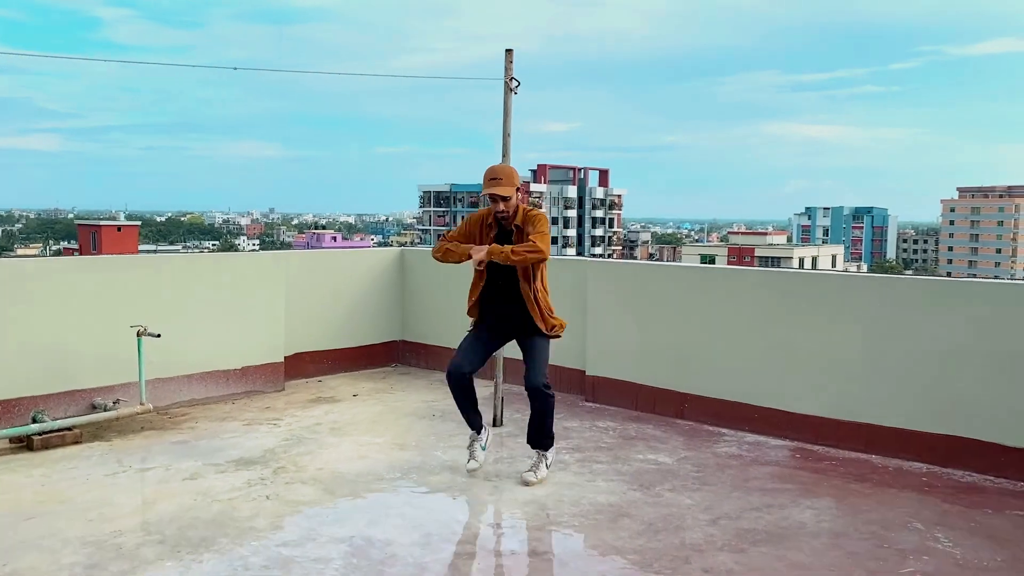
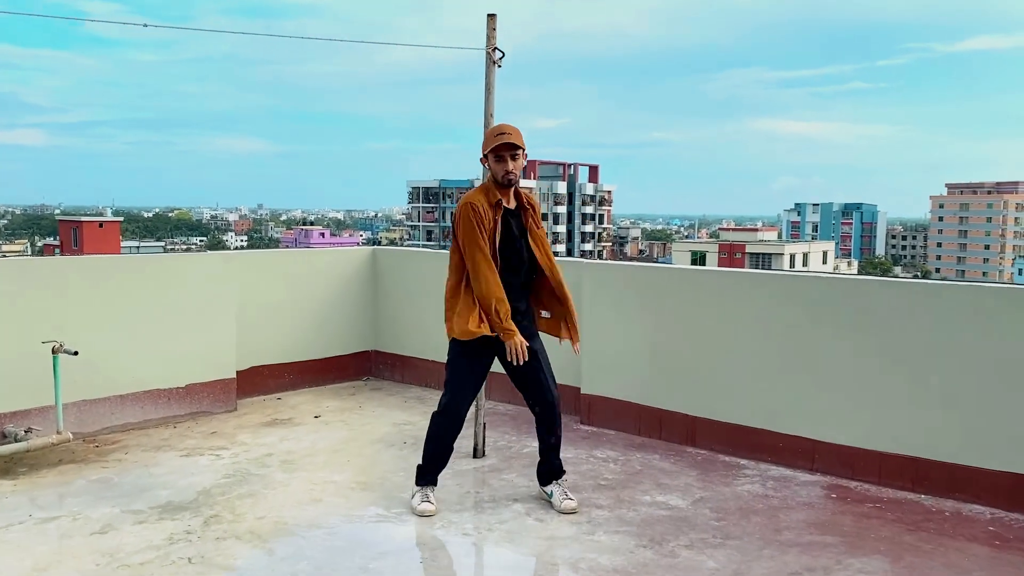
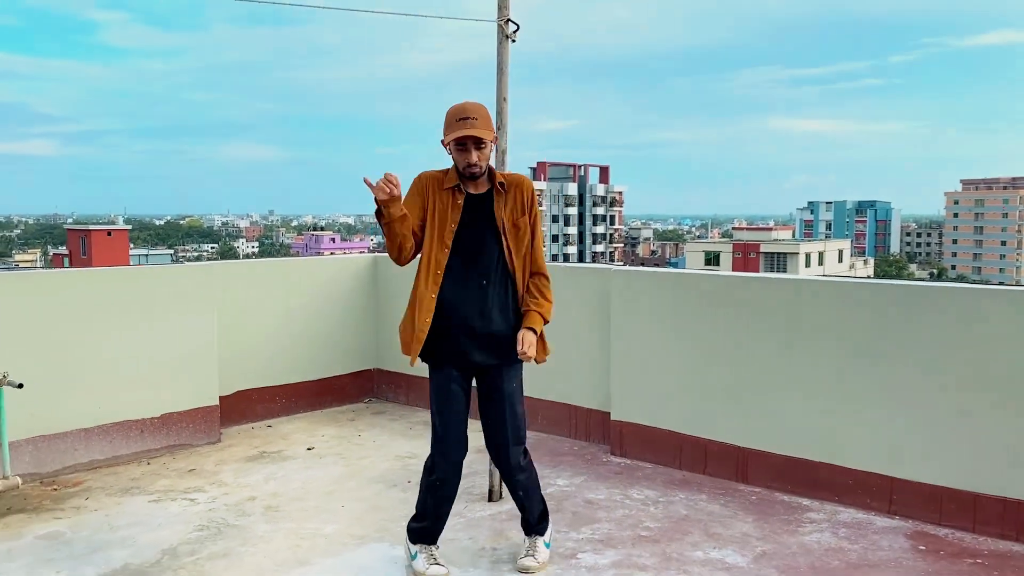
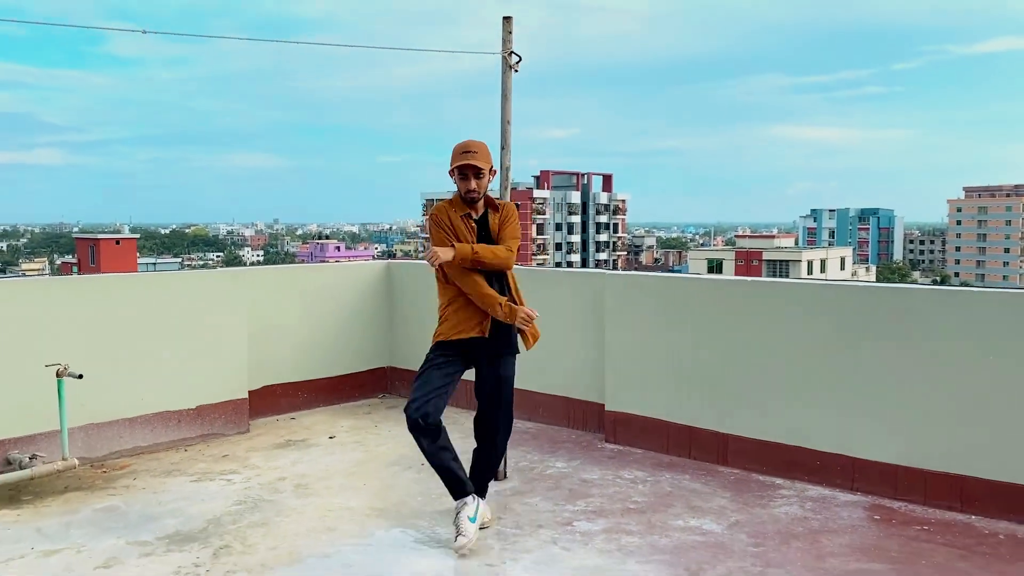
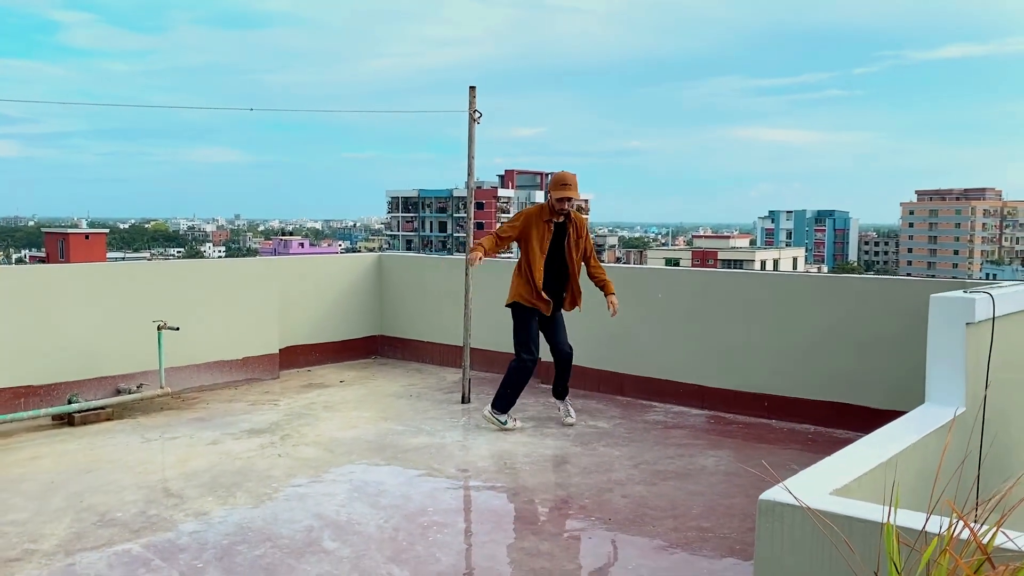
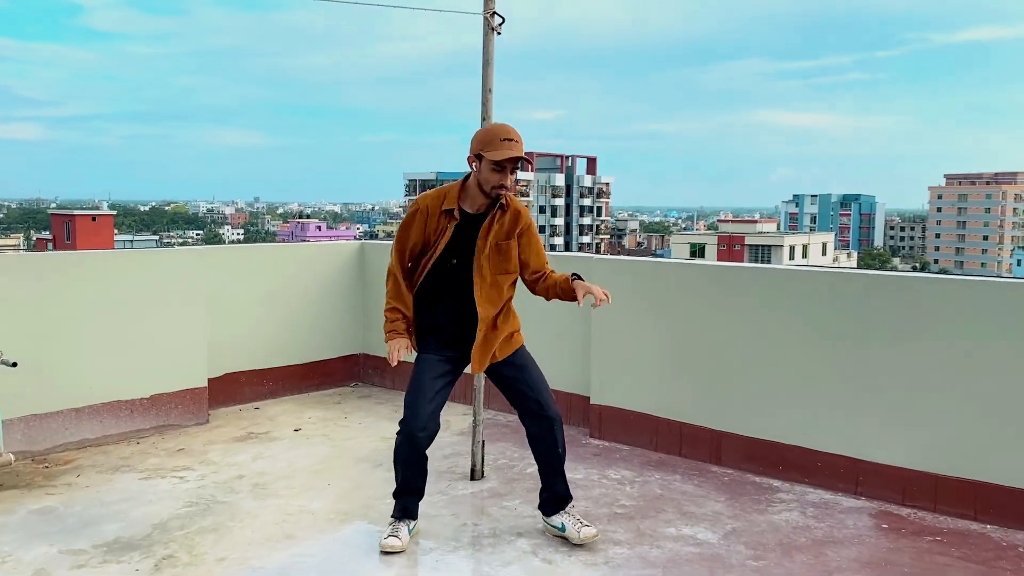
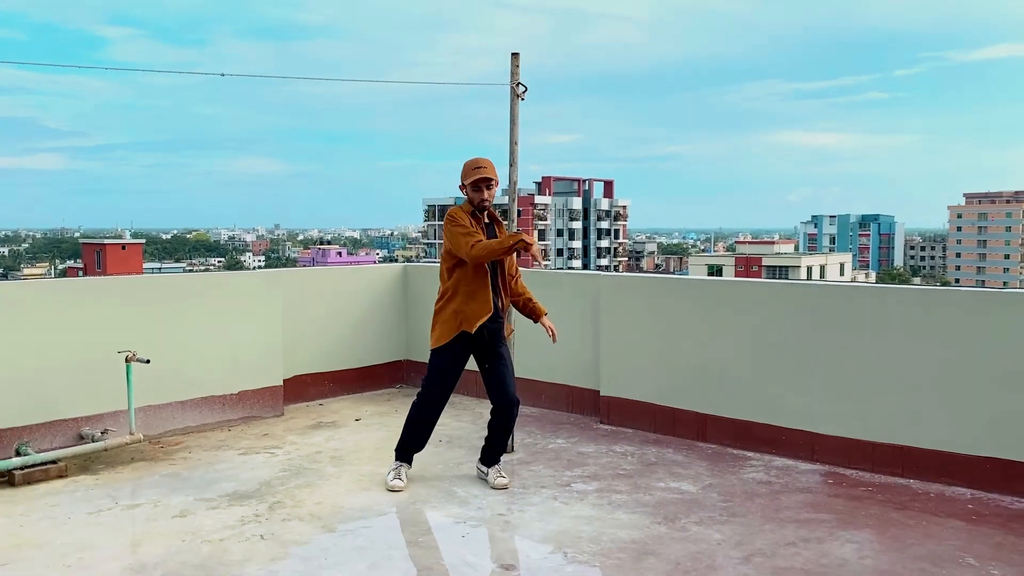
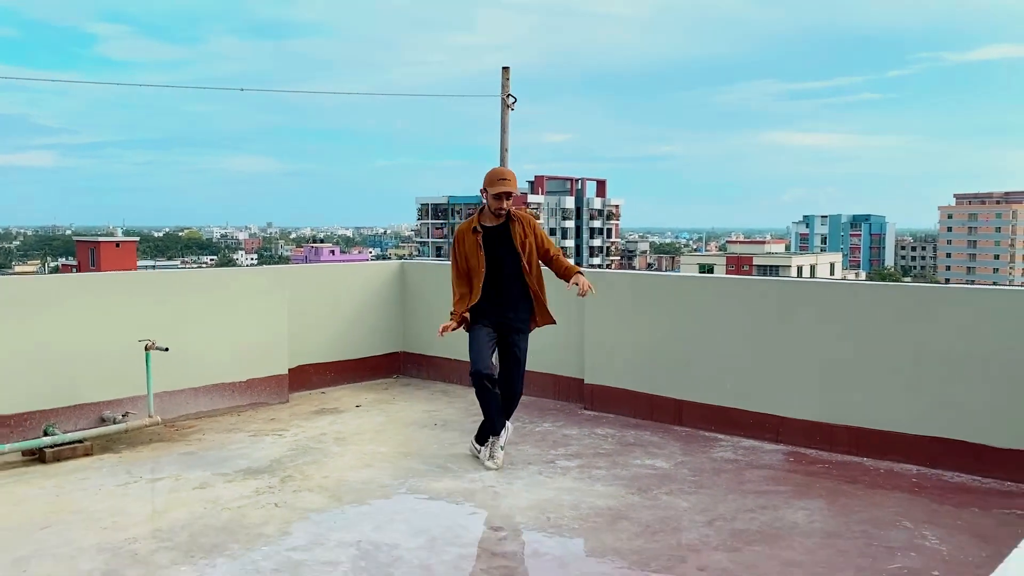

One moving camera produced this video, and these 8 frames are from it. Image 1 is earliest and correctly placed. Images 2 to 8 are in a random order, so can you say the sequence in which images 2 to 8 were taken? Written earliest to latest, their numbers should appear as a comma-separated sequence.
2, 6, 3, 4, 7, 8, 5
